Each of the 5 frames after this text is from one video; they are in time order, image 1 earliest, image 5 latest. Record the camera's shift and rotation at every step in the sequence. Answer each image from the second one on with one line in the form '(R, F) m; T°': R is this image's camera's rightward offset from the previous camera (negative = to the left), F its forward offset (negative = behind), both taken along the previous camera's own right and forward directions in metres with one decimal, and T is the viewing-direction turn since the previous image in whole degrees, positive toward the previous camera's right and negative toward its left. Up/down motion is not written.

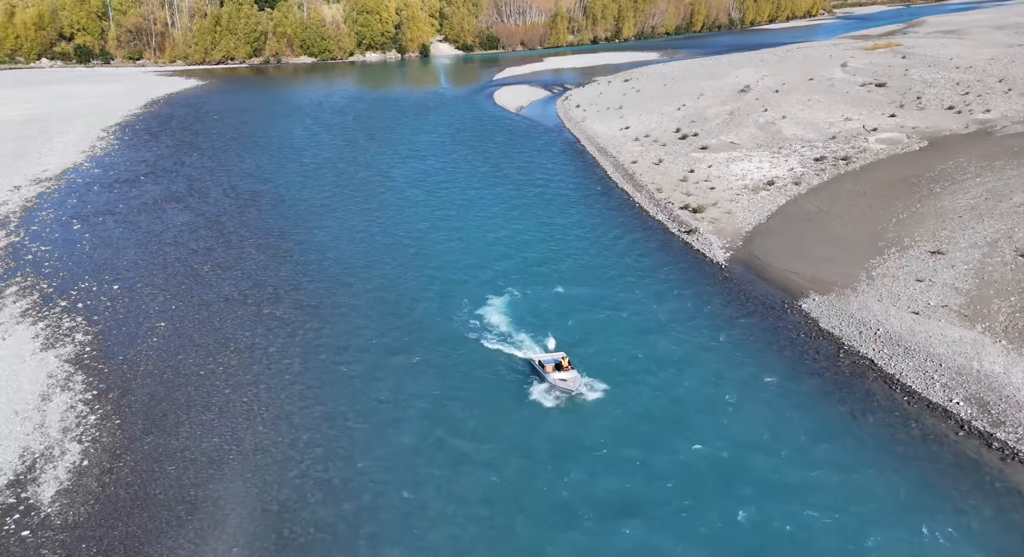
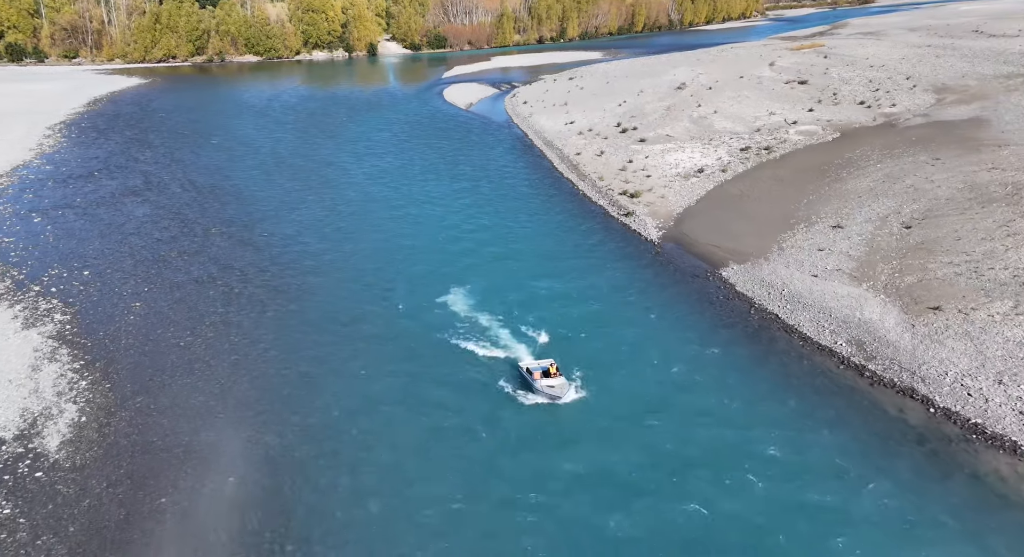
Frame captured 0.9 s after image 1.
(-0.2, -4.3) m; +4°
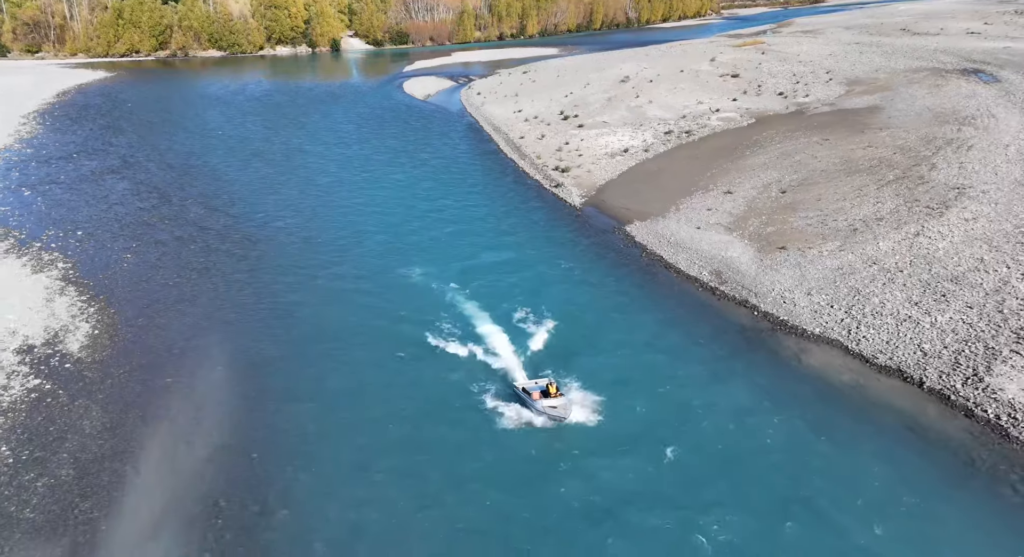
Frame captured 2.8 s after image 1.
(+1.9, -8.0) m; +2°
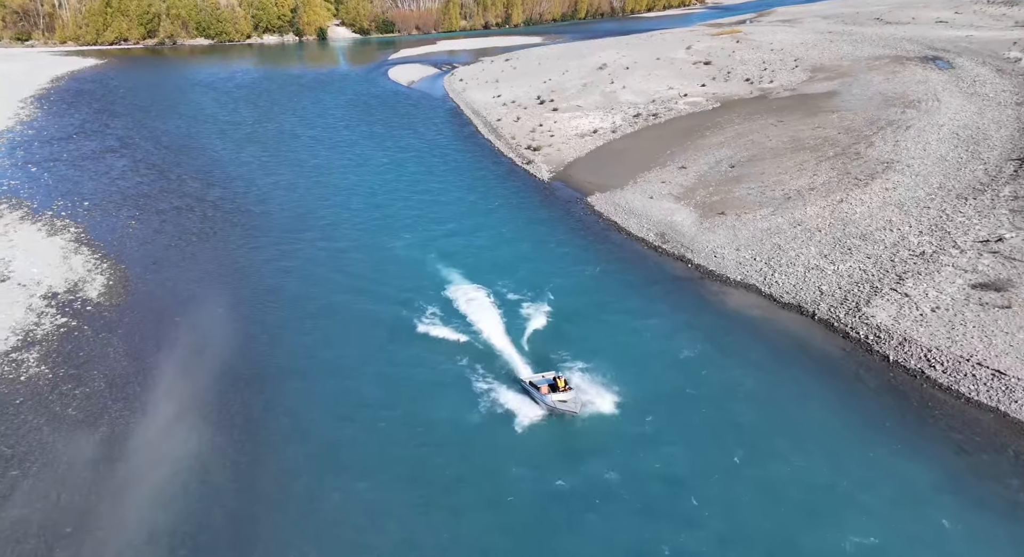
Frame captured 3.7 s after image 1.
(+1.3, -5.0) m; +1°
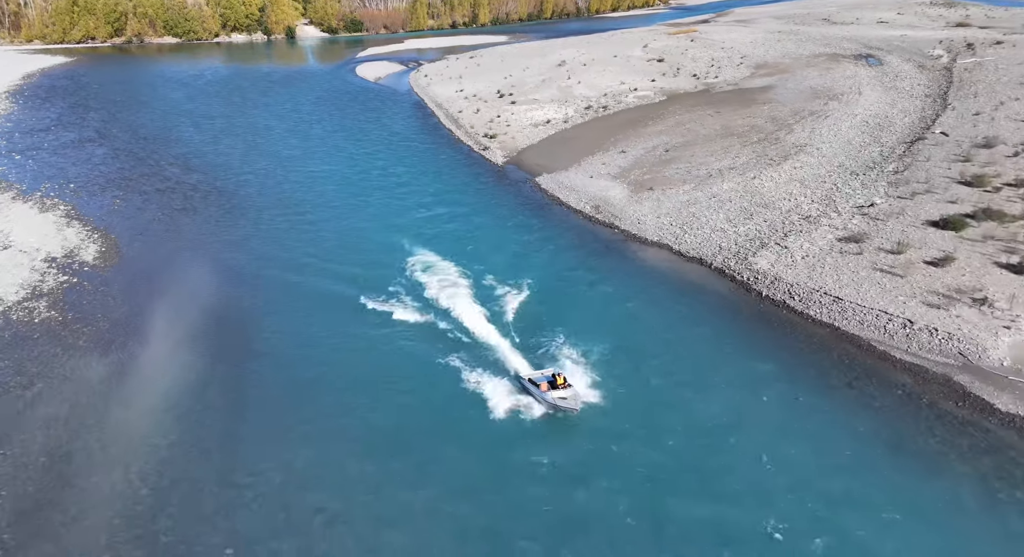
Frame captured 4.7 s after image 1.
(+1.4, -5.8) m; +2°
